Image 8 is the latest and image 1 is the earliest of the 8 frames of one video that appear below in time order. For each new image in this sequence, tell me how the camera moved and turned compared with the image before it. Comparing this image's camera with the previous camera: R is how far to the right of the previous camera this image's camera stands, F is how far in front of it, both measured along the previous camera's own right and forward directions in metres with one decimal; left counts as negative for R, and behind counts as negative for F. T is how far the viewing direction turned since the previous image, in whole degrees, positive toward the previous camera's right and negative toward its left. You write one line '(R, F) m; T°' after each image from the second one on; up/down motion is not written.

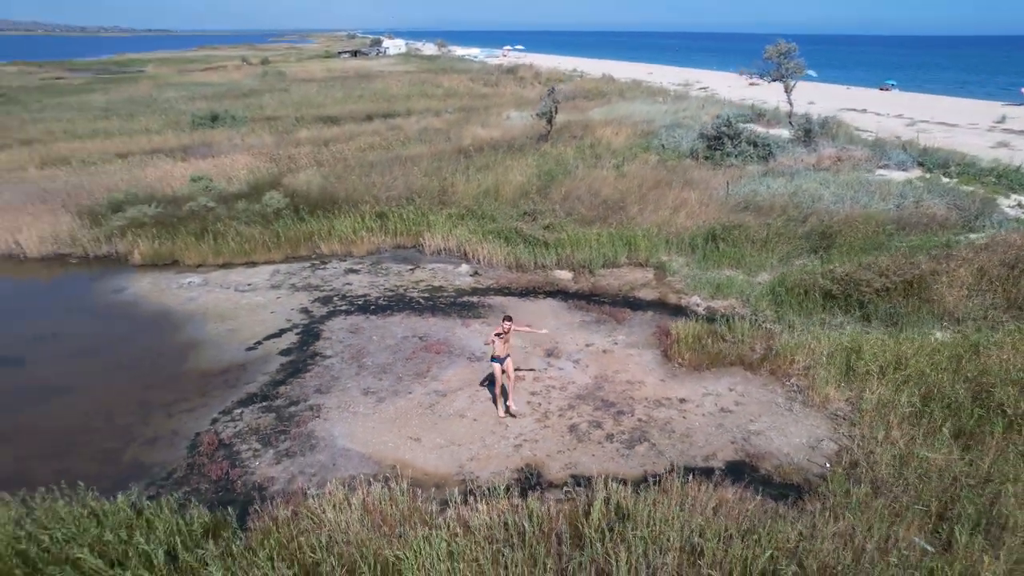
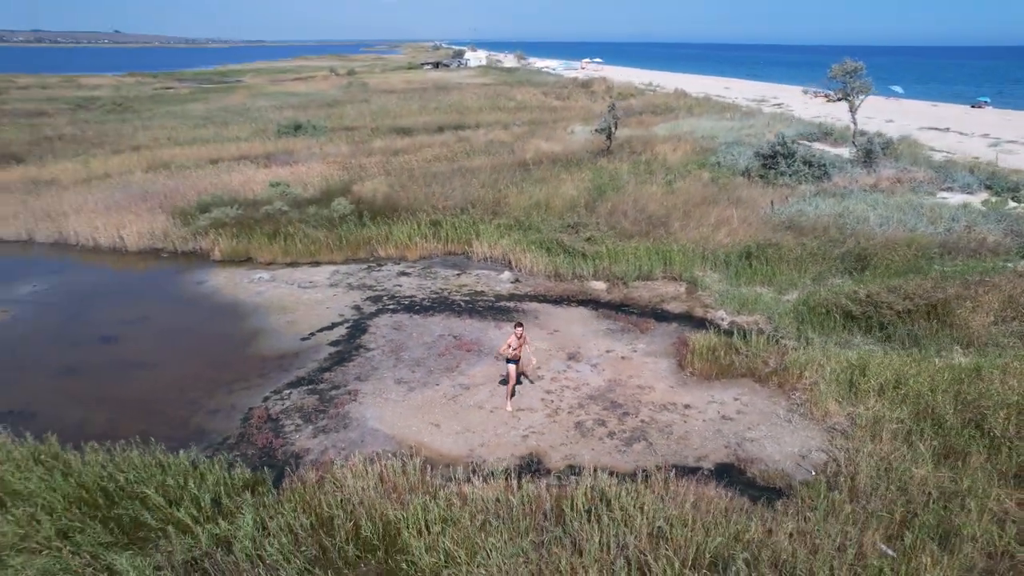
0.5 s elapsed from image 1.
(+0.8, -0.9) m; -6°
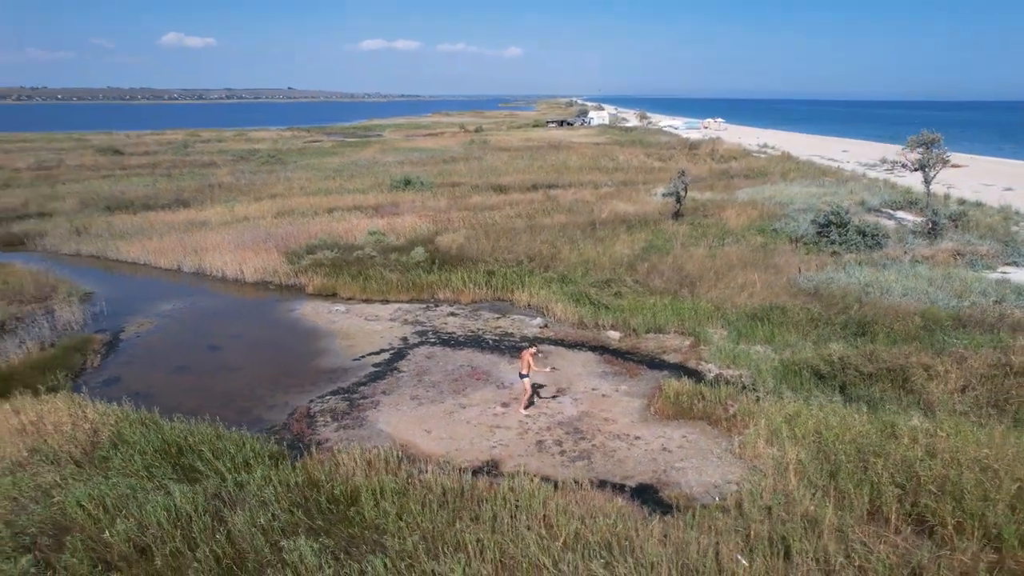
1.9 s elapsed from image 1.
(+2.5, -2.2) m; -11°
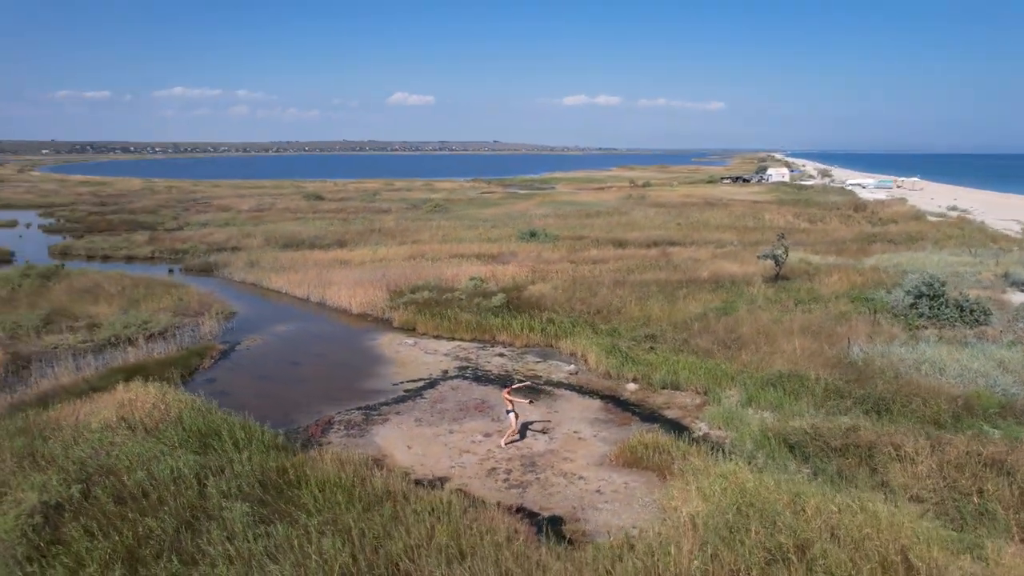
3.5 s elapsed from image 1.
(+4.3, -1.1) m; -16°
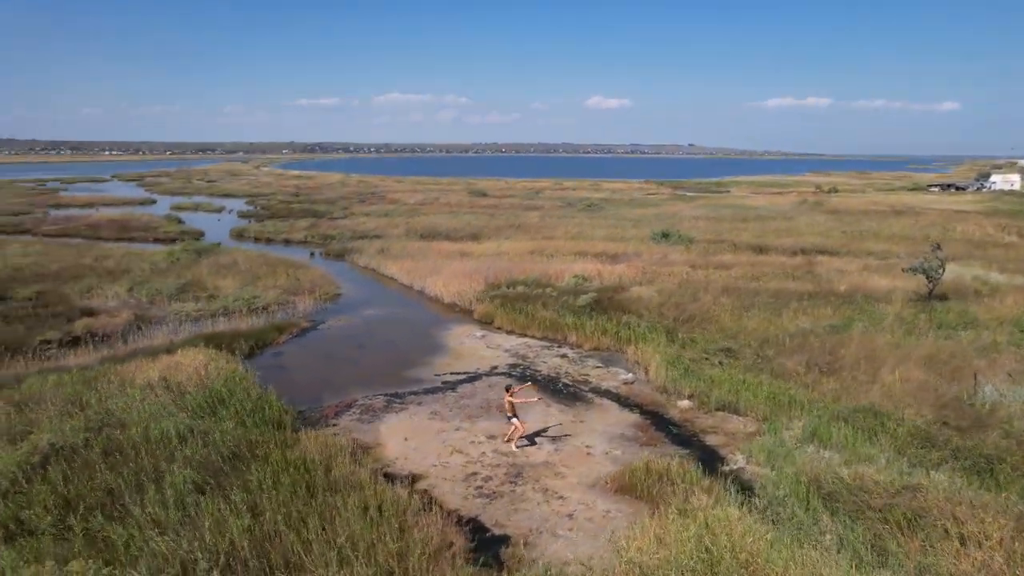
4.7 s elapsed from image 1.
(+3.4, +1.7) m; -16°
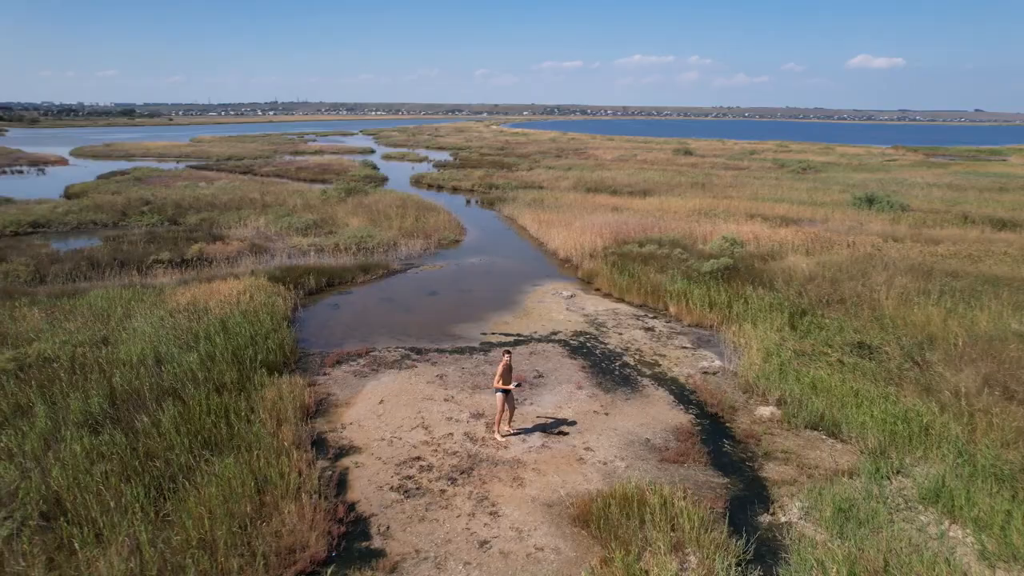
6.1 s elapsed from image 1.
(+3.4, +3.7) m; -19°
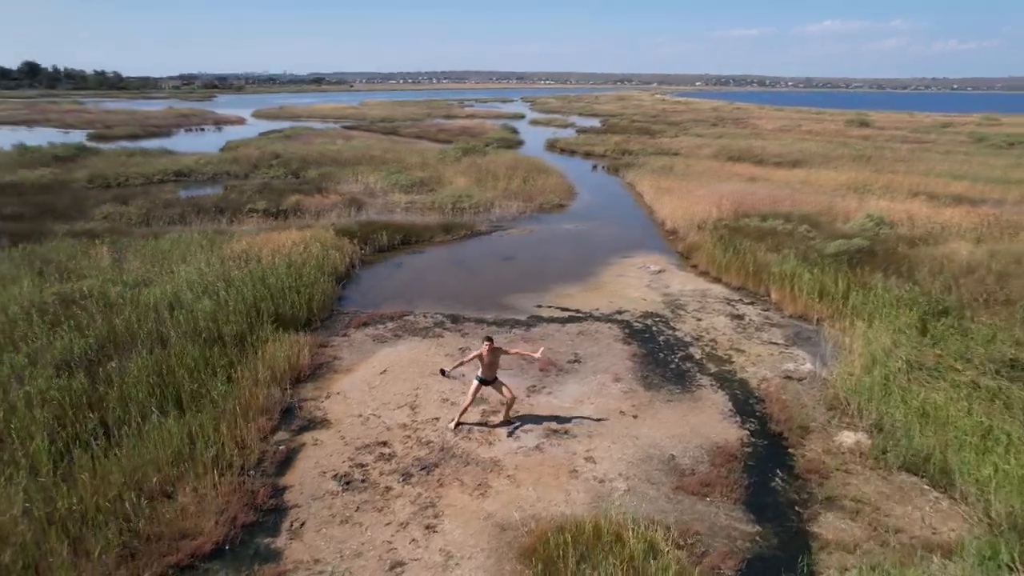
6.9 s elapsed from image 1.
(+1.9, +2.1) m; -13°
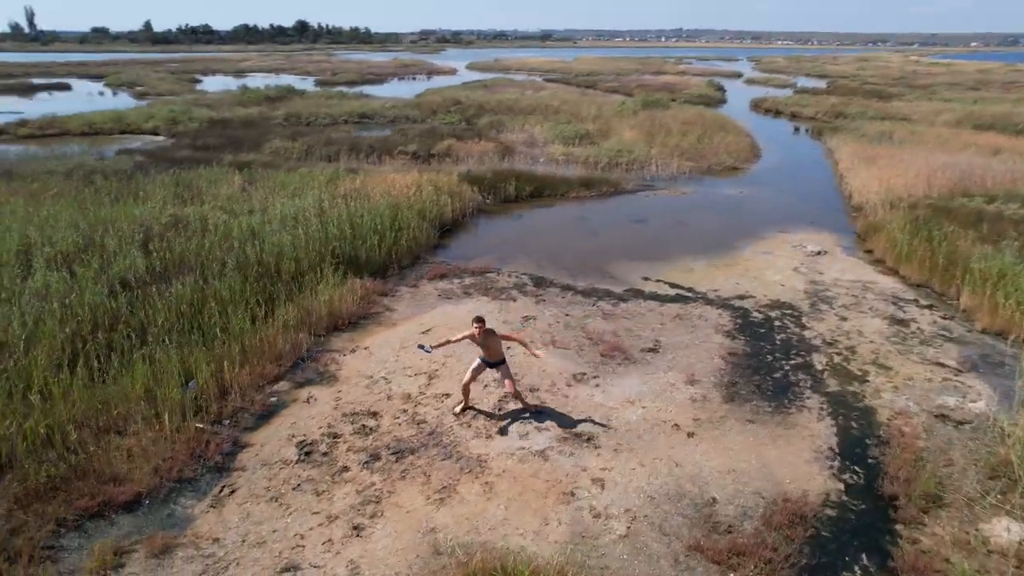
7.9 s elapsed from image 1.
(+1.7, +1.9) m; -17°
